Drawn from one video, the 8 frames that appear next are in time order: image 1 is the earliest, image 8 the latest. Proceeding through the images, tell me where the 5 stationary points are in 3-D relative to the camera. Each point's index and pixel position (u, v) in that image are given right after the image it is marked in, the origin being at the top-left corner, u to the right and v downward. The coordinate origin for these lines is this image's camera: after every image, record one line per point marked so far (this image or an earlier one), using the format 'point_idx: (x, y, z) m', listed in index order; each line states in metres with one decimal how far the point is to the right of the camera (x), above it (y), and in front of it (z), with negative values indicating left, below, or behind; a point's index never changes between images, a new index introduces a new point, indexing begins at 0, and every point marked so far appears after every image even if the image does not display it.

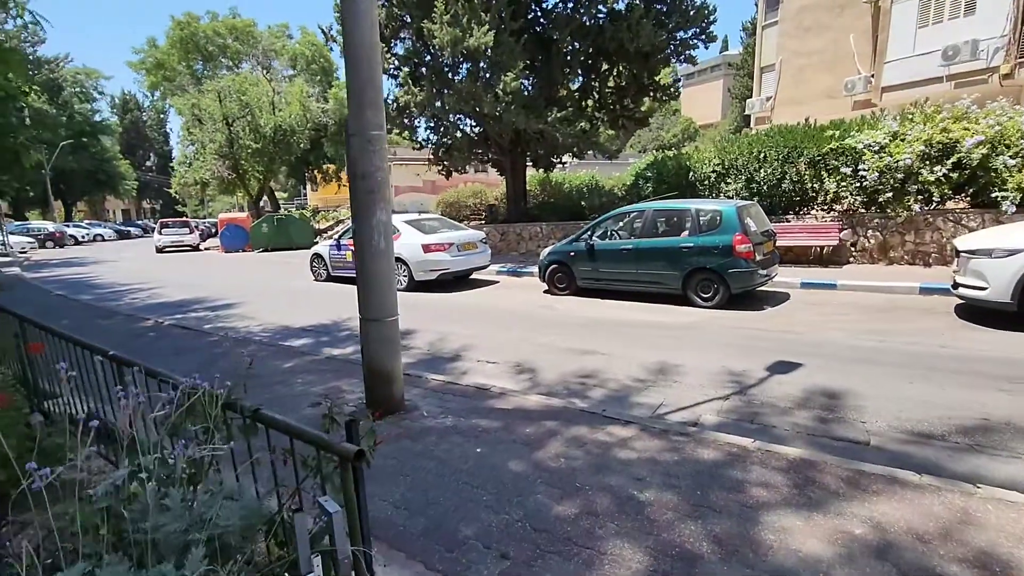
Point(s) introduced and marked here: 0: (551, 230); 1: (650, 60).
0: (+0.9, +1.3, +13.0) m
1: (+2.8, +4.7, +12.1) m
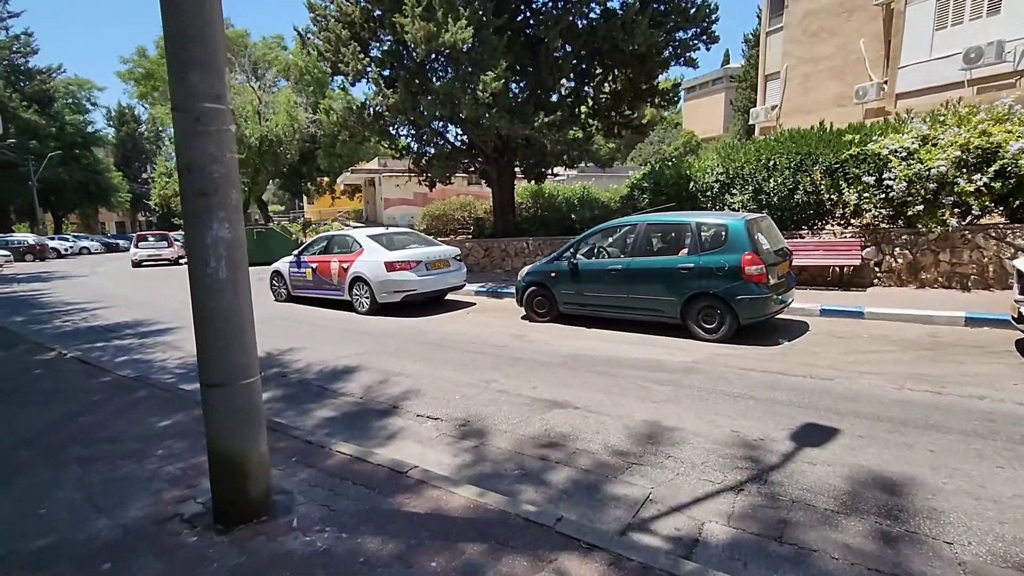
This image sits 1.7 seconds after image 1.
0: (+0.5, +0.9, +11.9) m
1: (+2.5, +4.3, +11.1) m
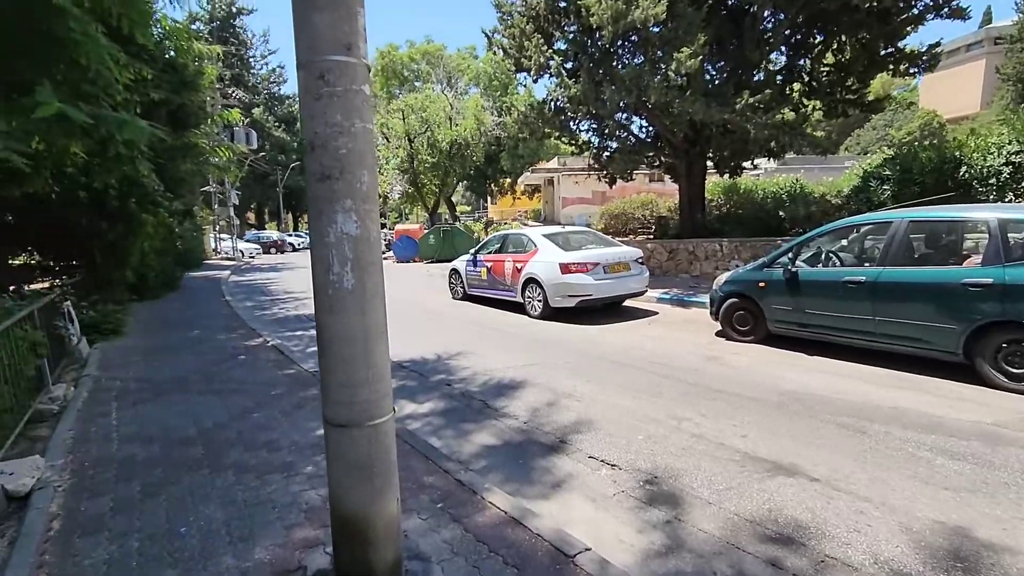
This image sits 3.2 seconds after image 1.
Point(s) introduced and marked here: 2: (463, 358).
0: (+3.9, +0.7, +10.5) m
1: (+5.7, +4.1, +9.0) m
2: (-0.5, -0.7, +6.1) m
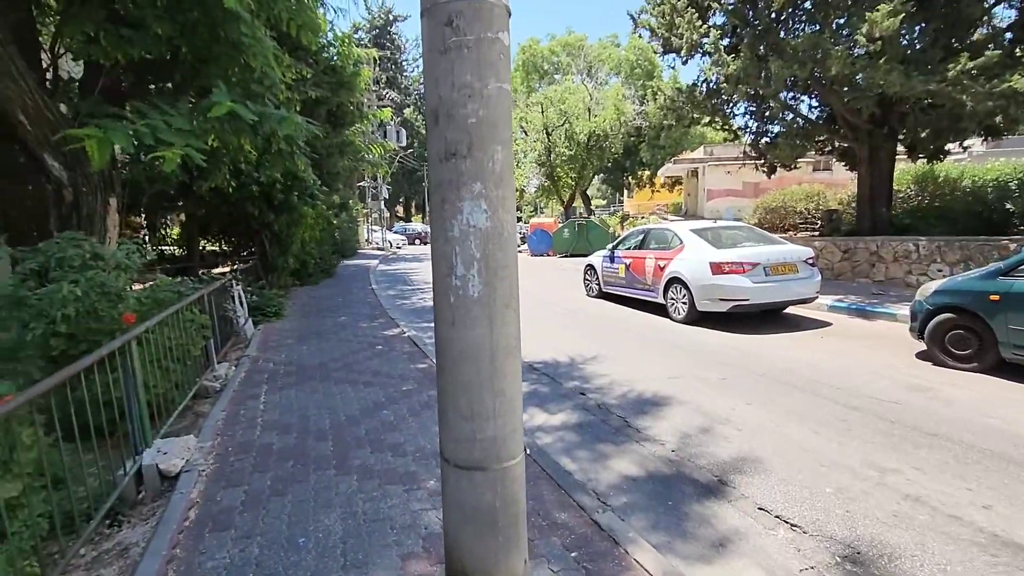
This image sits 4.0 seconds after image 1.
0: (+6.2, +0.6, +8.8) m
1: (+7.7, +3.9, +7.0) m
2: (+0.8, -0.7, +5.6) m
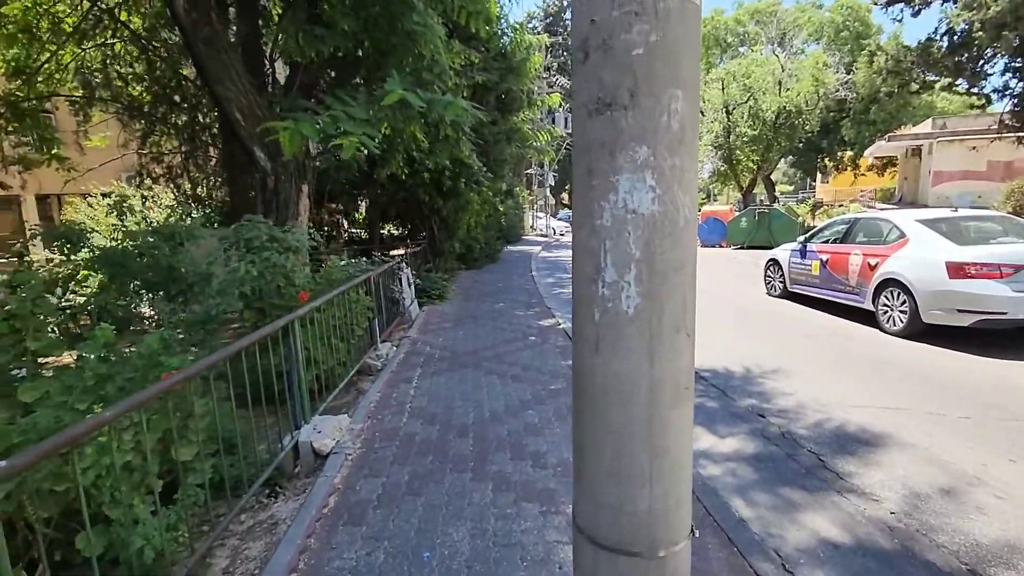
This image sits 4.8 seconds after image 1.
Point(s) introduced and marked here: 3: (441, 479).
0: (+8.2, +0.4, +6.4) m
1: (+9.3, +3.6, +4.1) m
2: (+2.2, -0.7, +4.7) m
3: (-0.4, -1.2, +3.6) m
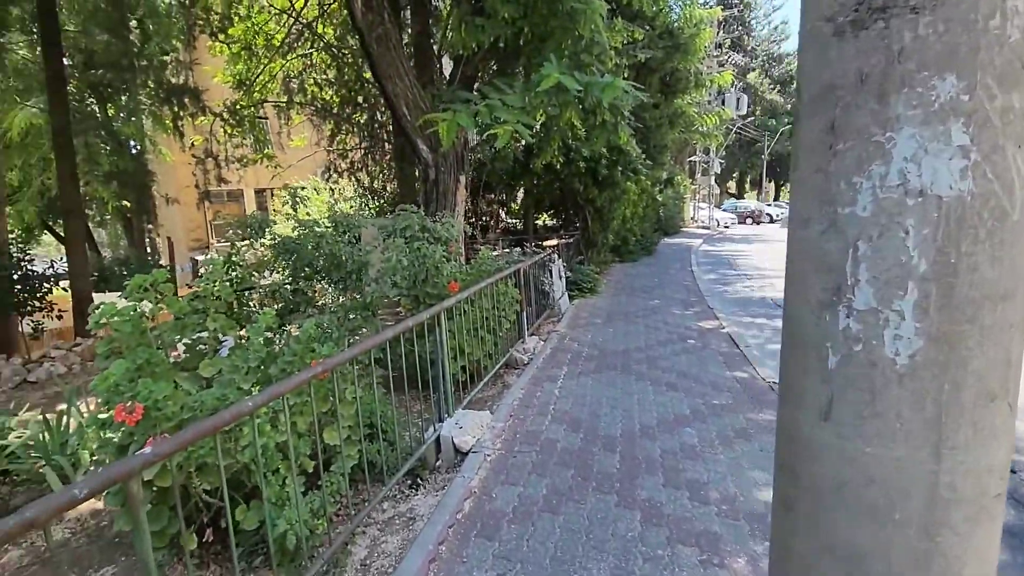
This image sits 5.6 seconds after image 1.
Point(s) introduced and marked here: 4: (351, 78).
0: (+9.5, +0.1, +3.7) m
1: (+10.1, +3.3, +1.1) m
2: (+3.2, -0.8, +3.6) m
3: (+0.4, -1.1, +3.2) m
4: (-3.3, +4.4, +12.3) m
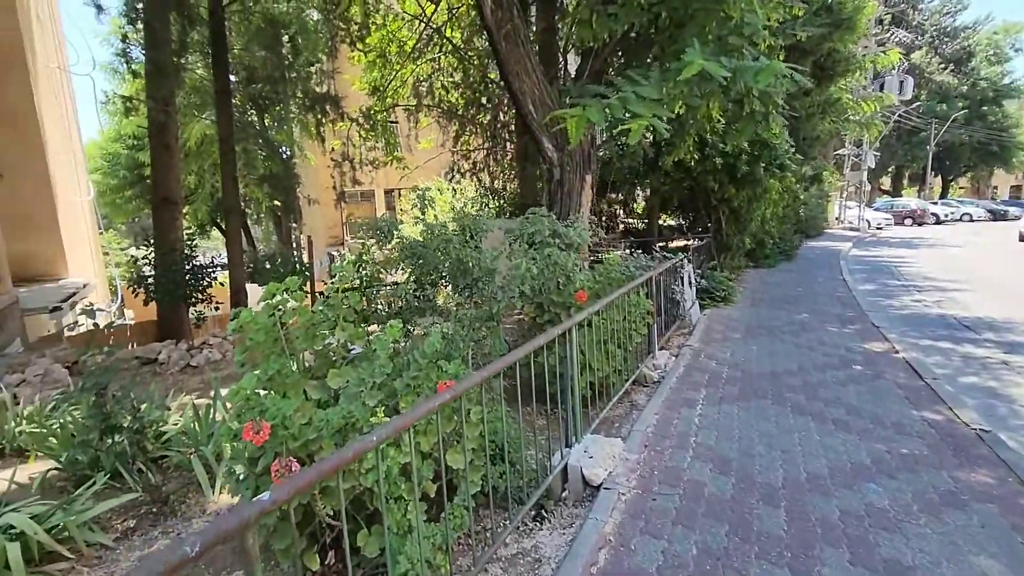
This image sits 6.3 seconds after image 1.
0: (+10.1, -0.2, +1.4) m
1: (+10.2, +2.9, -1.2) m
2: (+3.9, -1.0, +2.5) m
3: (+1.1, -1.3, +2.7) m
4: (-0.7, +4.3, +12.3) m
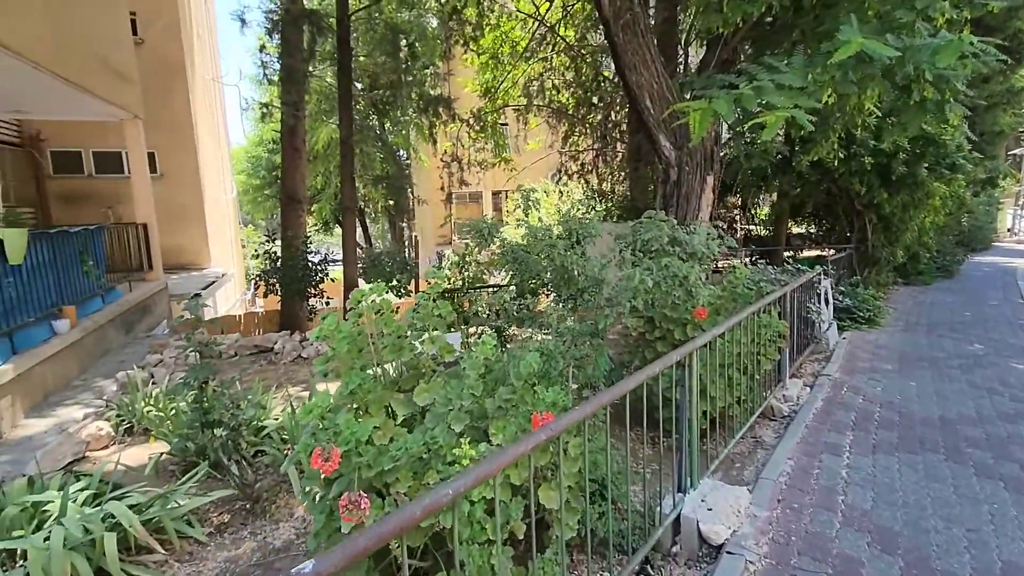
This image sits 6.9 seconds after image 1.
0: (+10.1, -0.7, -0.9) m
1: (+9.9, +2.5, -3.5) m
2: (+4.2, -1.2, +1.3) m
3: (+1.4, -1.4, +2.0) m
4: (+1.5, +4.2, +11.7) m
